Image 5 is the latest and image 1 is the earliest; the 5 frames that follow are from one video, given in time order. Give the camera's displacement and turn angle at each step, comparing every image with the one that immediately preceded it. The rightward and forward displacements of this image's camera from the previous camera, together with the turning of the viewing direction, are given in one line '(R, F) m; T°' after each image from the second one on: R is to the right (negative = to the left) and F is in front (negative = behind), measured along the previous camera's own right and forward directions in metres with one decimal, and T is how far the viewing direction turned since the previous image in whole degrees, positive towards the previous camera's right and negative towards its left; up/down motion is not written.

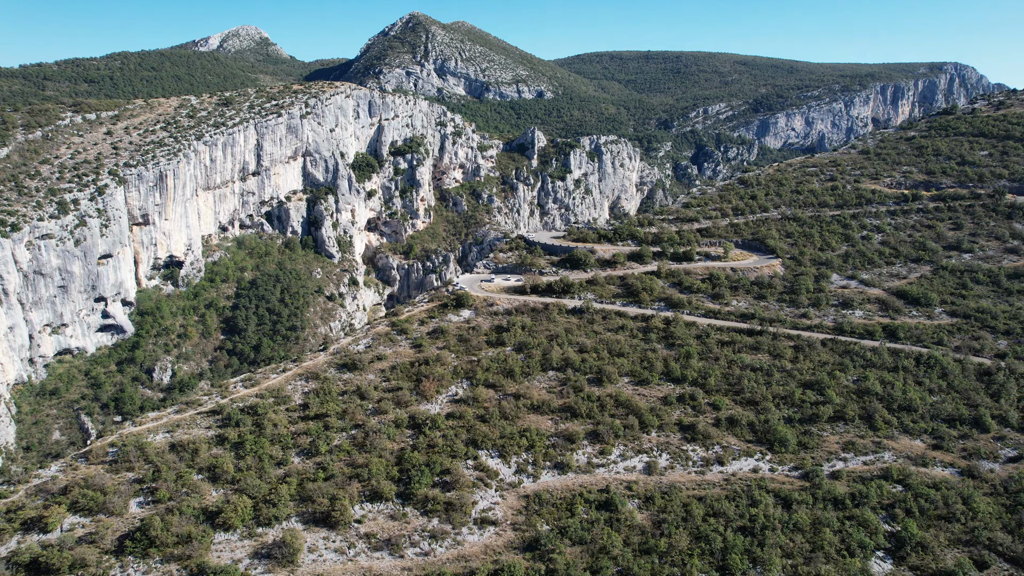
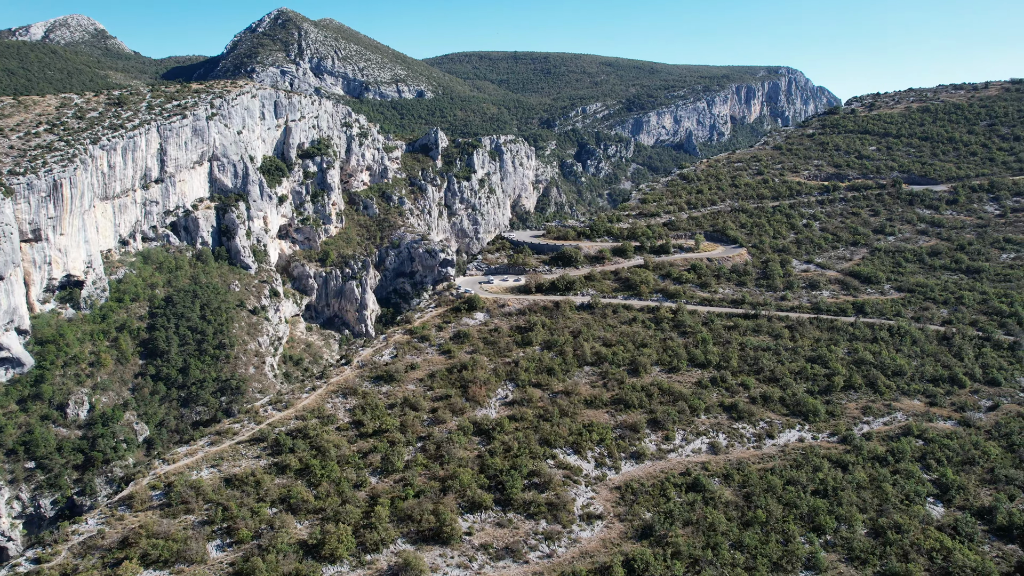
(-6.4, +0.5) m; +12°
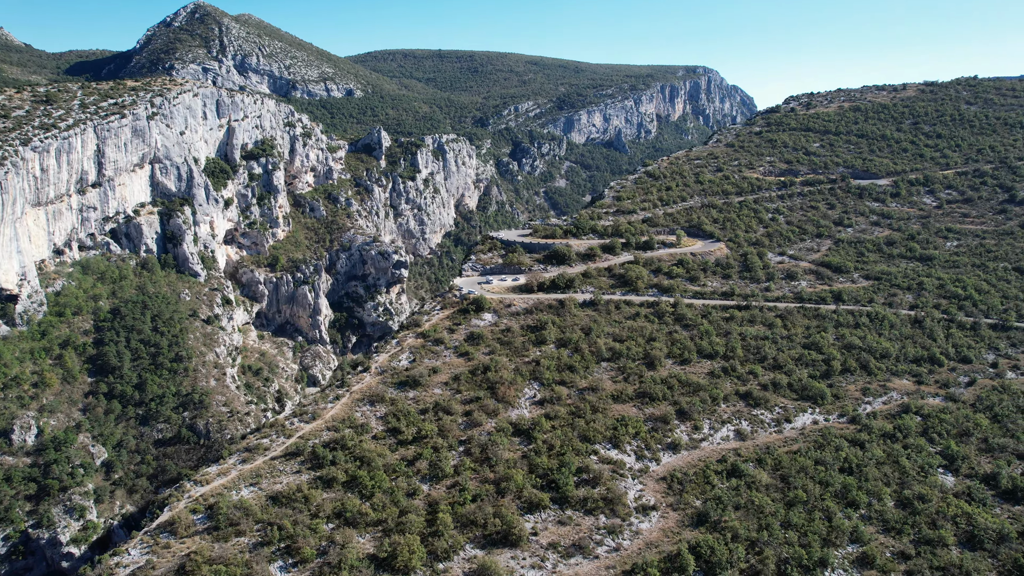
(-3.7, +0.2) m; +7°
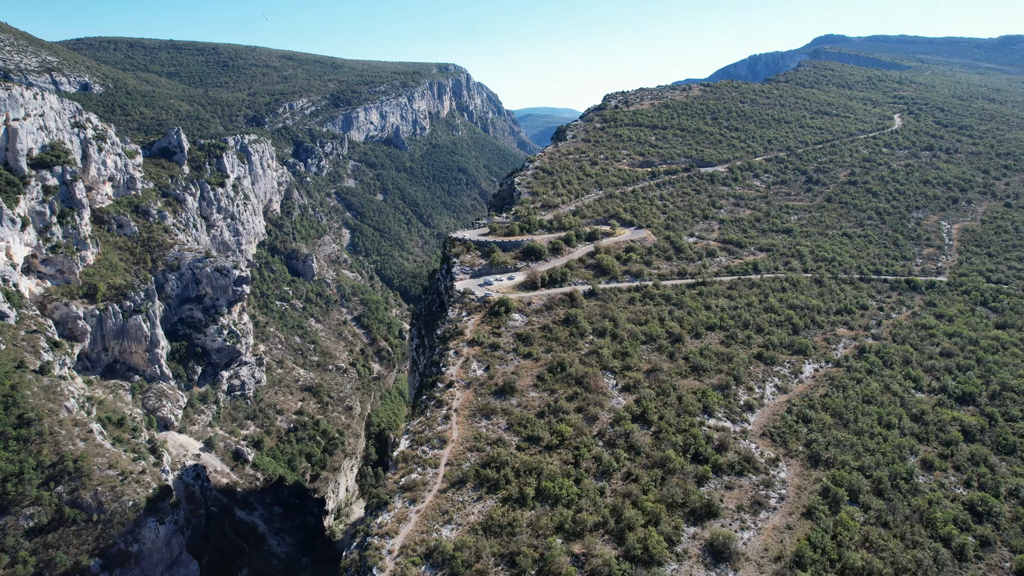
(-11.7, +2.1) m; +22°
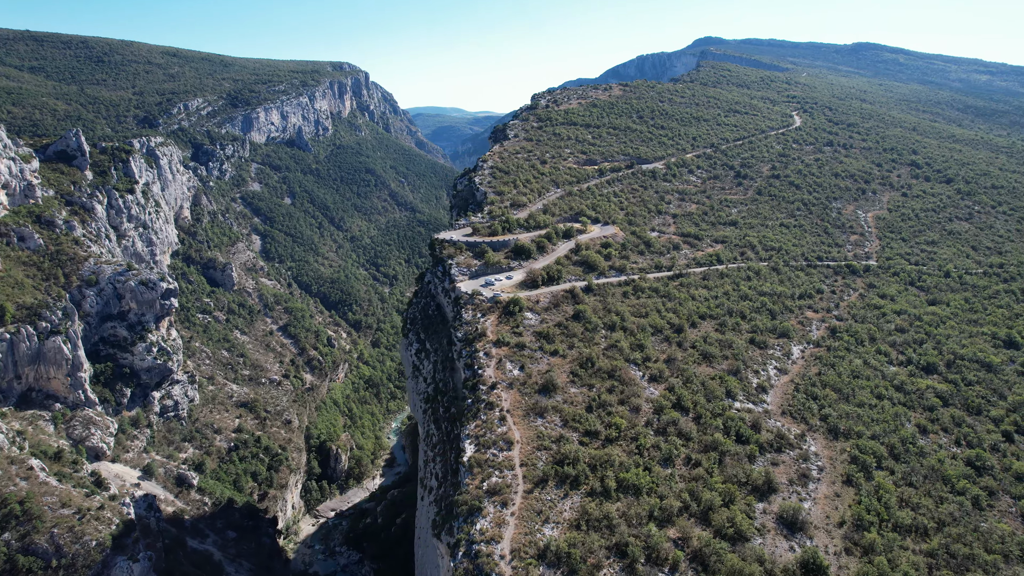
(-5.0, +0.3) m; +9°
